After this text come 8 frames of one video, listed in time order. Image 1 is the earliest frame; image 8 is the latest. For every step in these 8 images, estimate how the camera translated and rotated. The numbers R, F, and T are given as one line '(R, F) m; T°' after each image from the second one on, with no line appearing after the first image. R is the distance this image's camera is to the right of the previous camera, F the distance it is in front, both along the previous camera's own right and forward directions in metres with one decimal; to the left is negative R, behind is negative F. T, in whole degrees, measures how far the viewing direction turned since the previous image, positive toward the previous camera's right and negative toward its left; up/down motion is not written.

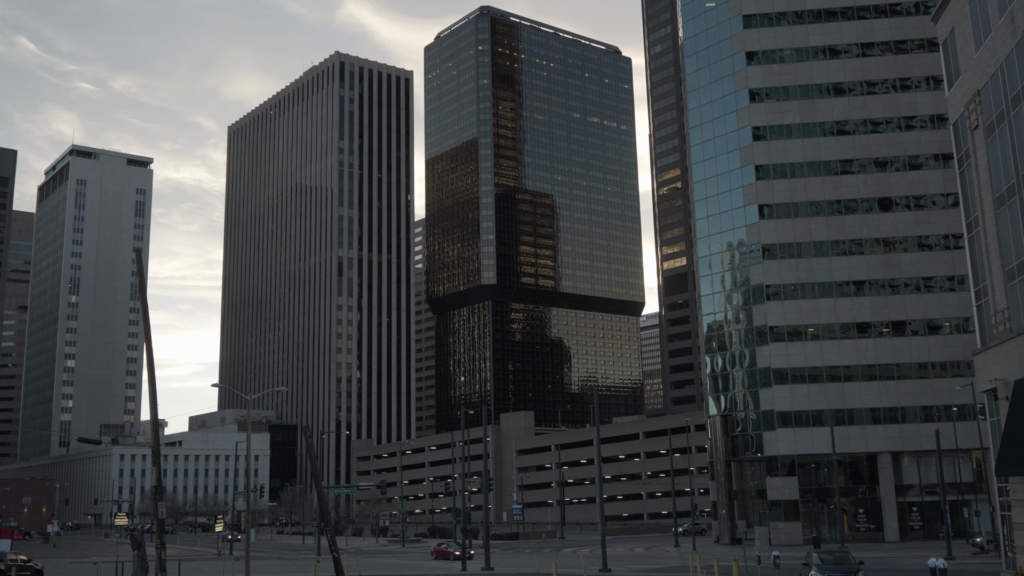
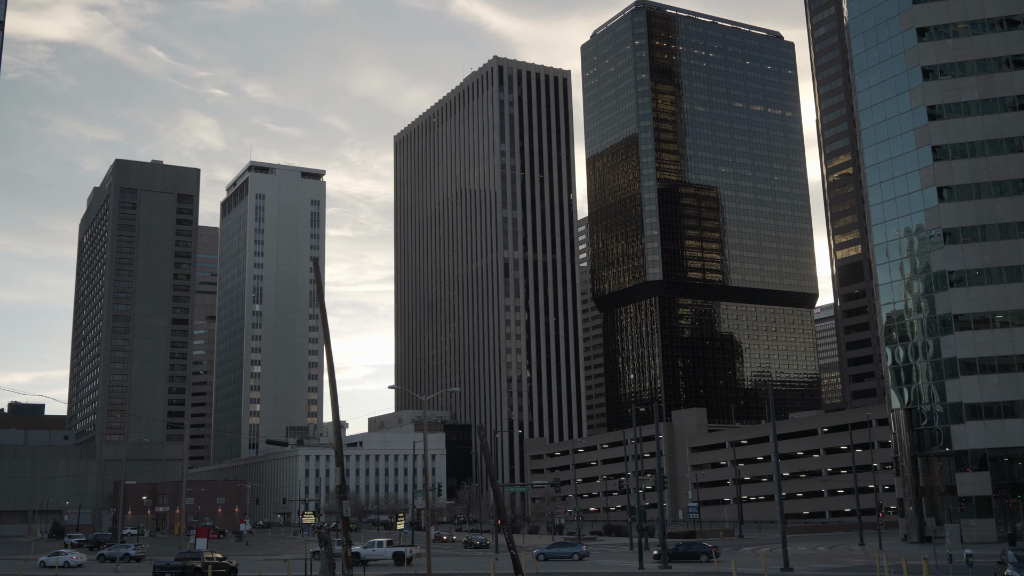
(-0.1, -0.2) m; -9°
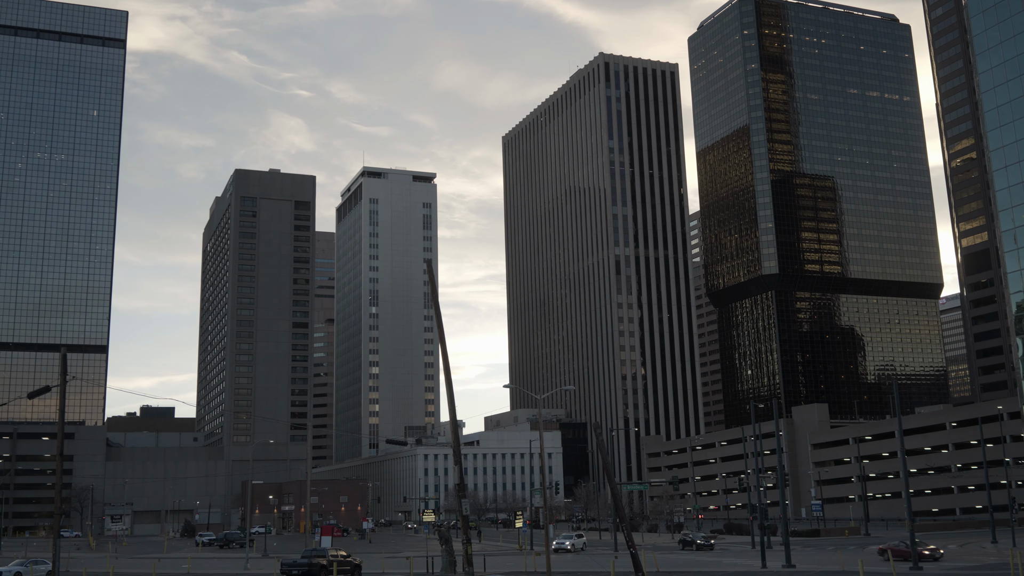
(-0.1, -0.2) m; -6°
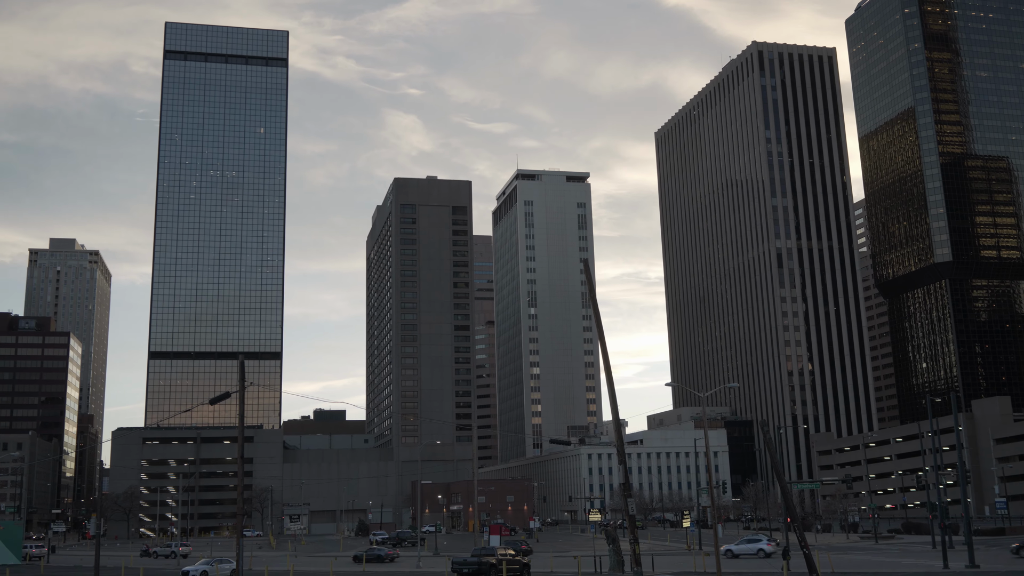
(-0.3, -0.4) m; -8°
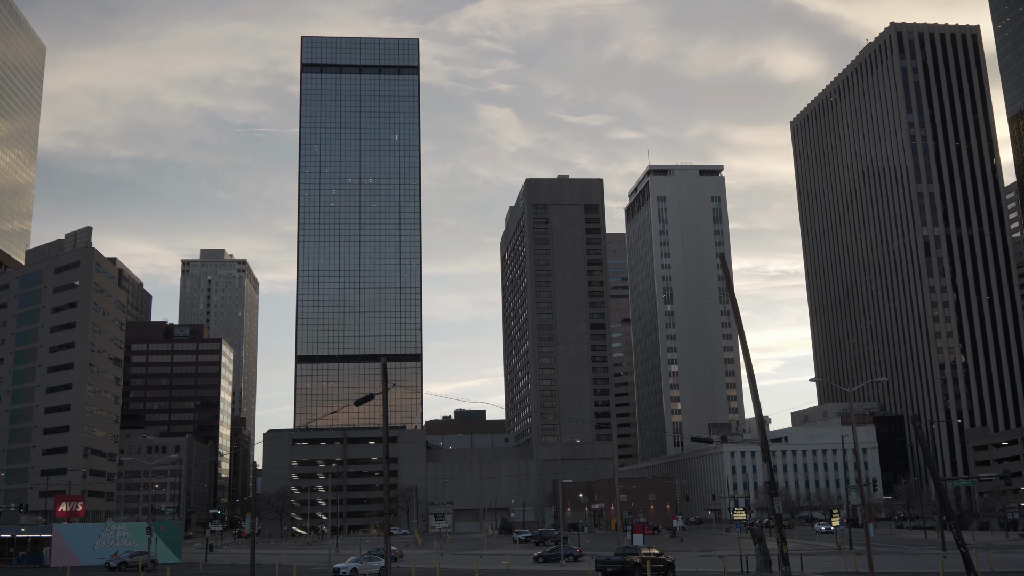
(-0.3, -0.4) m; -7°
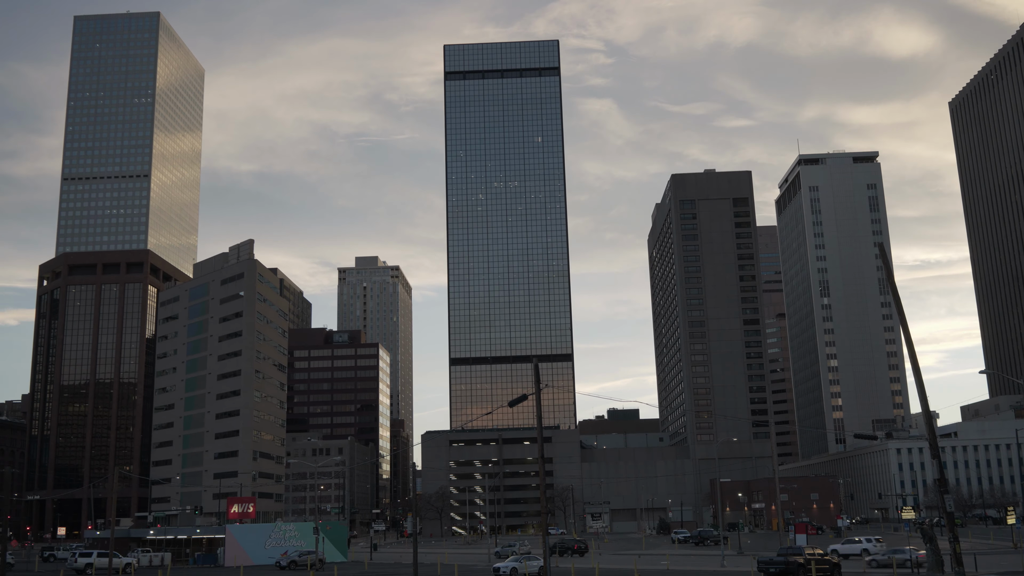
(-0.3, -0.4) m; -8°
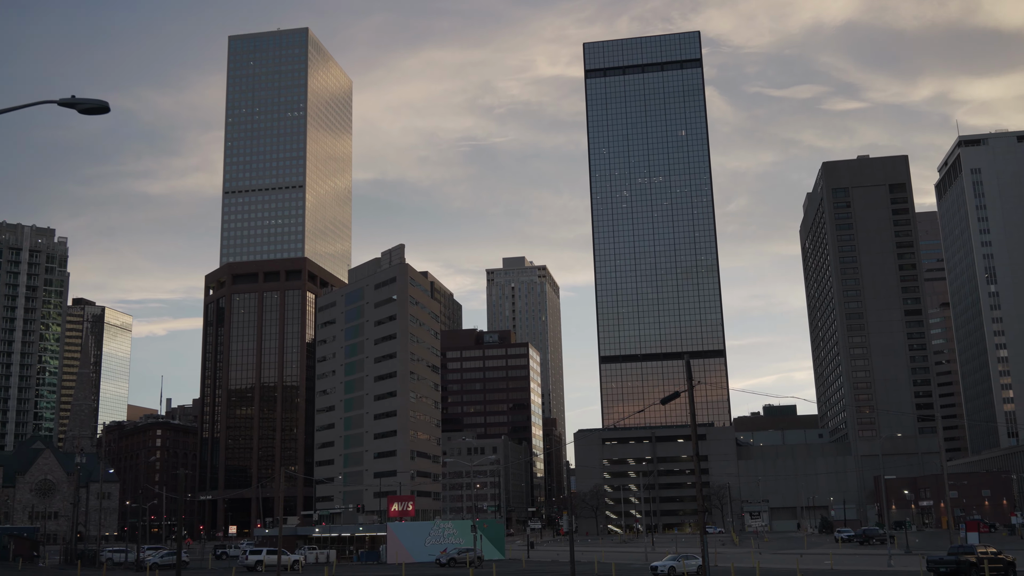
(-0.3, -0.4) m; -8°
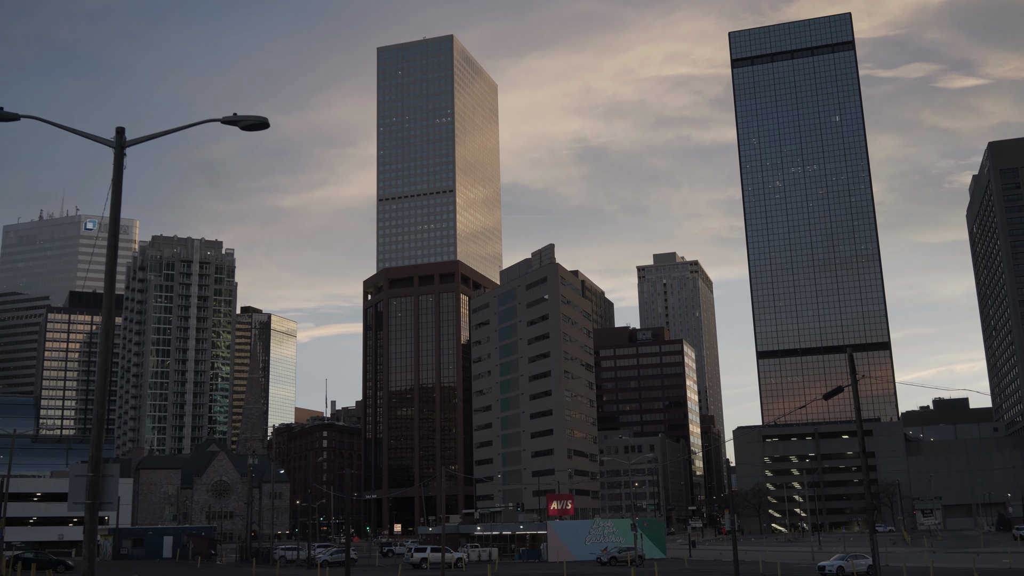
(-0.4, -0.7) m; -8°
